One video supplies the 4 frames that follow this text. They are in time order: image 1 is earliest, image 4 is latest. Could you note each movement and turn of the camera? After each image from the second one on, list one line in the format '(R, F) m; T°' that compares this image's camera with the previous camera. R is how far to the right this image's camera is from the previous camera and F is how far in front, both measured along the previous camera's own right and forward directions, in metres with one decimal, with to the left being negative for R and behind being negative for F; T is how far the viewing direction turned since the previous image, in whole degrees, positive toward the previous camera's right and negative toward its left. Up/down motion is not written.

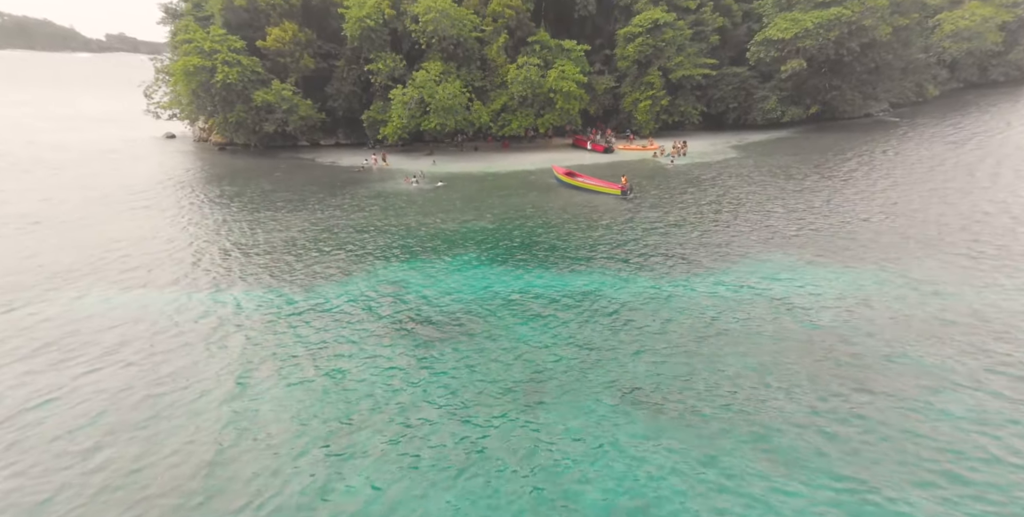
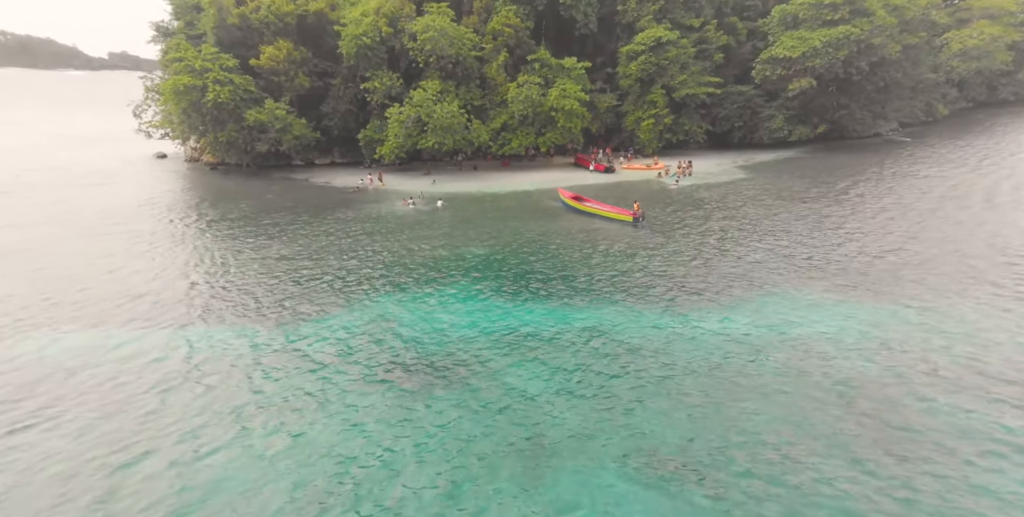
(+0.3, +1.8) m; 0°
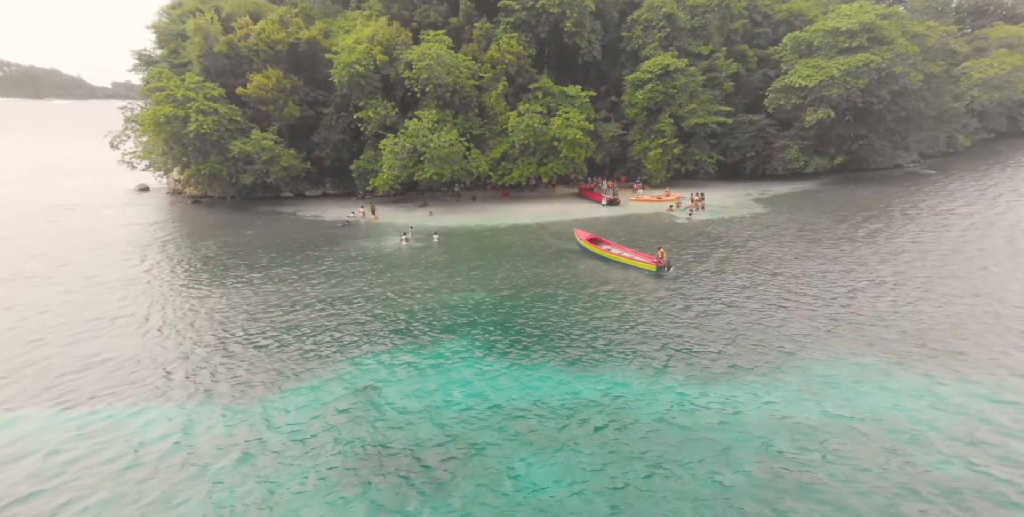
(+0.3, +3.2) m; 0°
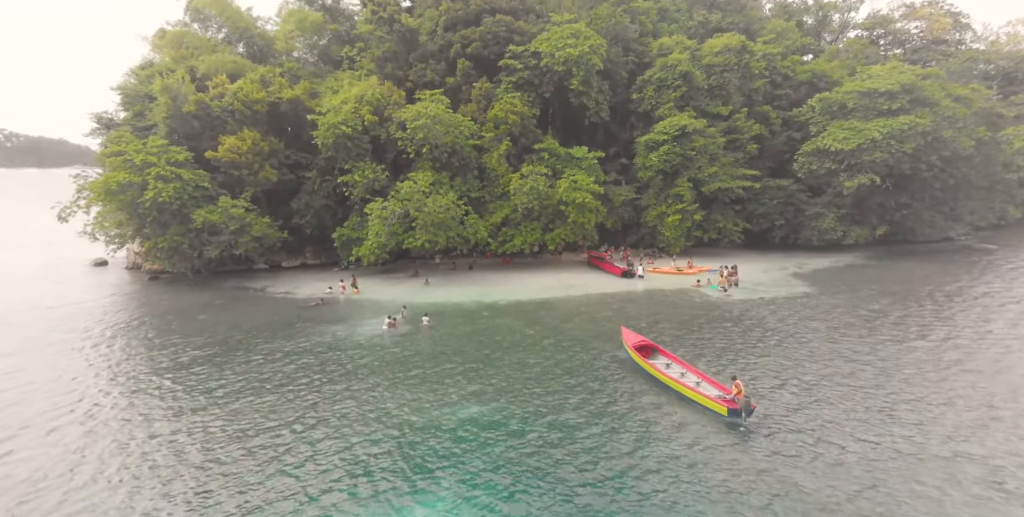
(+0.1, +5.9) m; 0°
